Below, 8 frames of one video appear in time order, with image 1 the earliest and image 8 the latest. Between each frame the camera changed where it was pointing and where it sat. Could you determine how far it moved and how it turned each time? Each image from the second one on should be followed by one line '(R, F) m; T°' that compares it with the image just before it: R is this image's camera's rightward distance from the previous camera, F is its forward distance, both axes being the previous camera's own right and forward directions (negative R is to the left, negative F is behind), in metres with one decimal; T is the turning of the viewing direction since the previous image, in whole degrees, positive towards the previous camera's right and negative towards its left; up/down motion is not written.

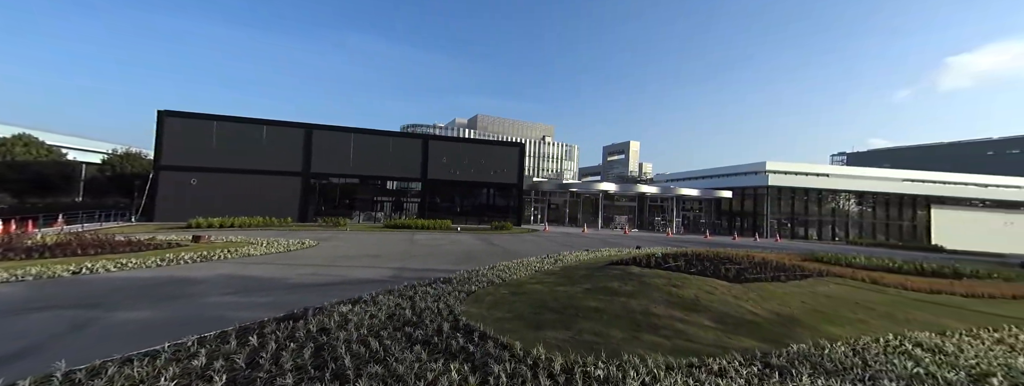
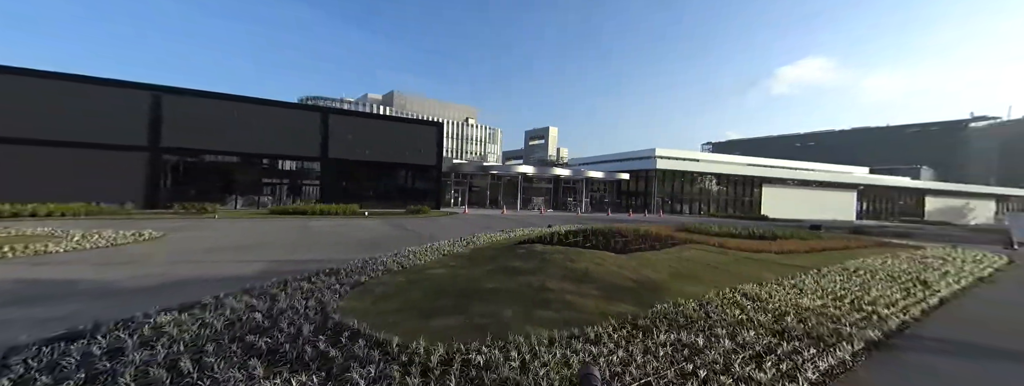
(+0.1, 0.0) m; +15°
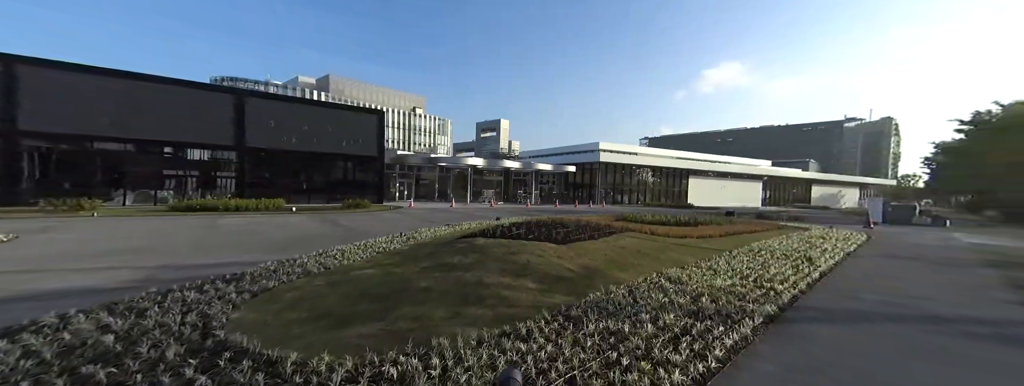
(+0.1, +0.1) m; +9°
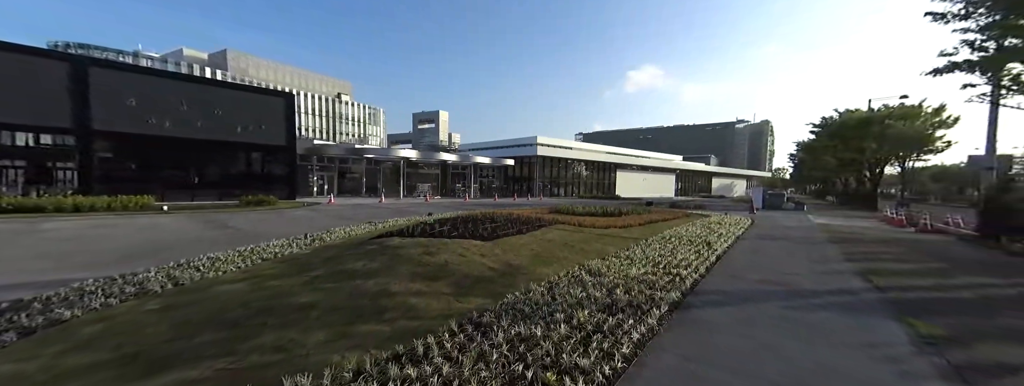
(+0.2, +0.2) m; +11°
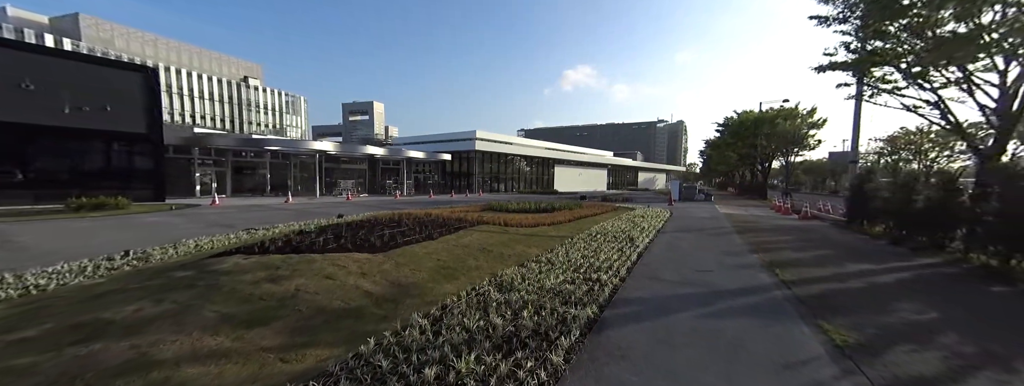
(+0.5, +0.8) m; +10°
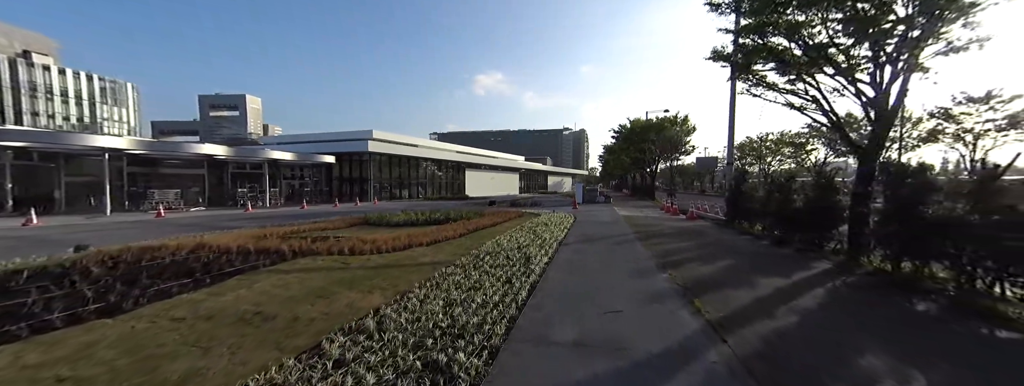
(+1.1, +2.1) m; +14°
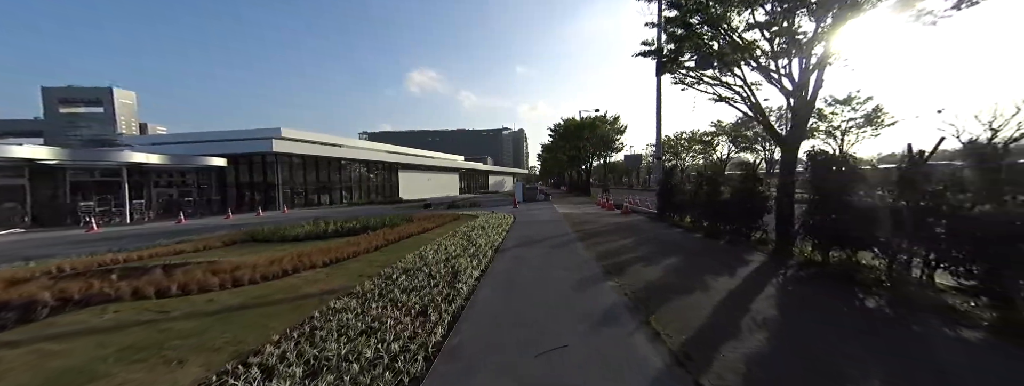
(+0.4, +1.2) m; +10°
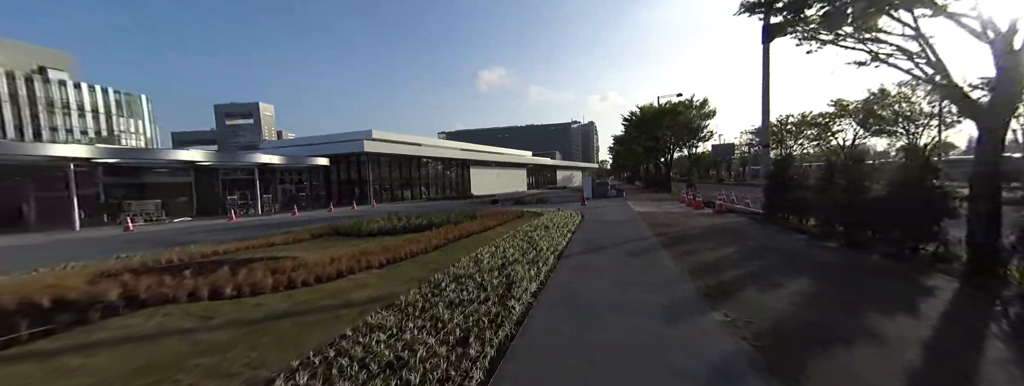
(+0.1, +0.9) m; -13°
